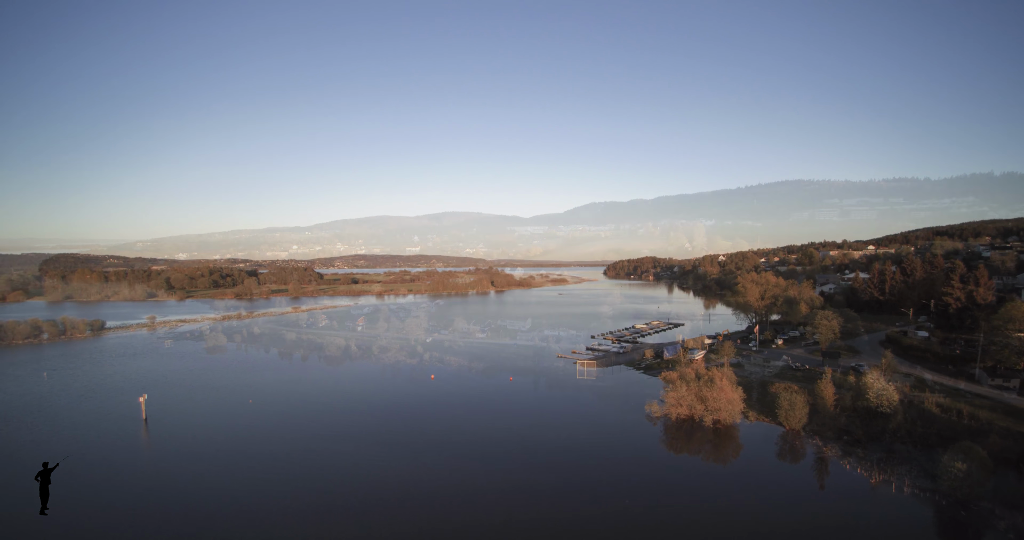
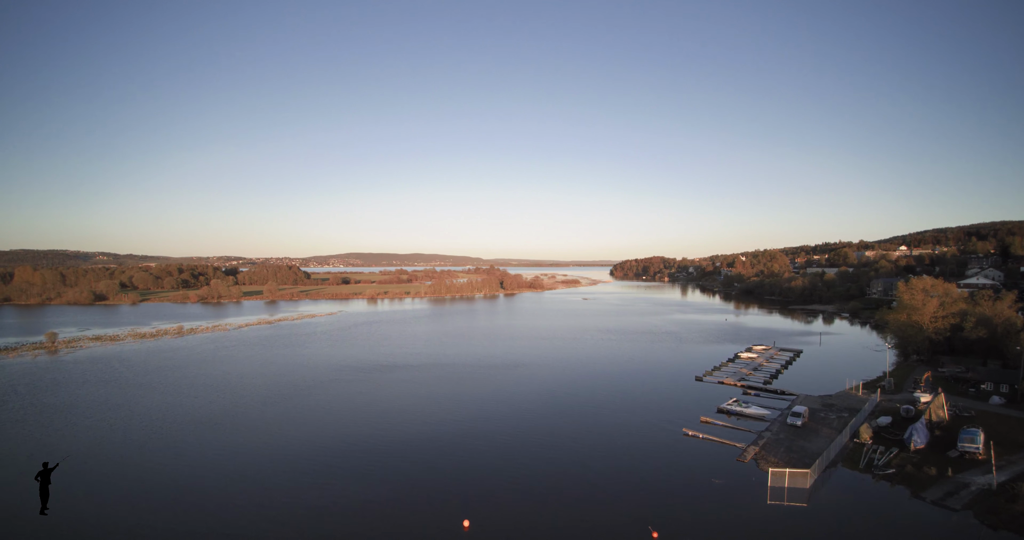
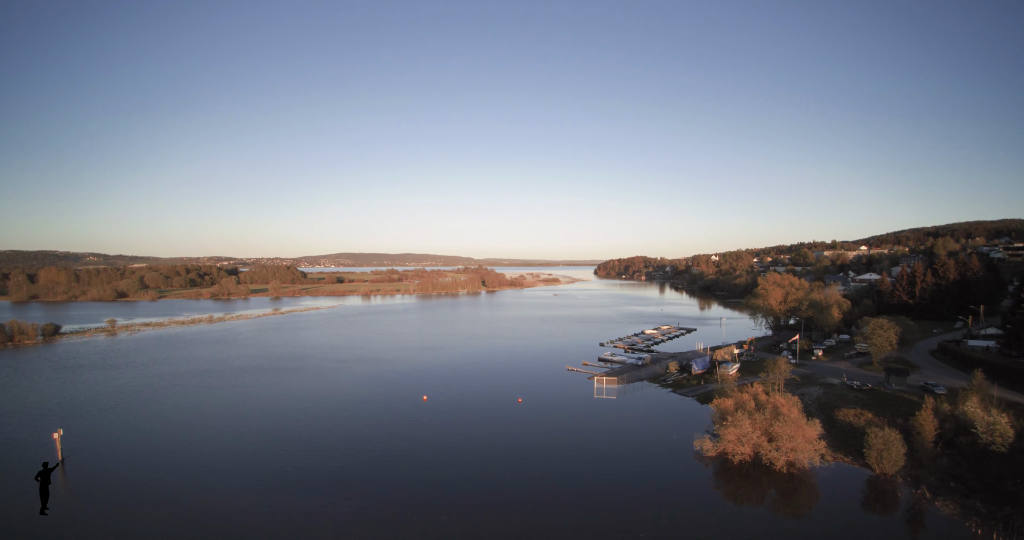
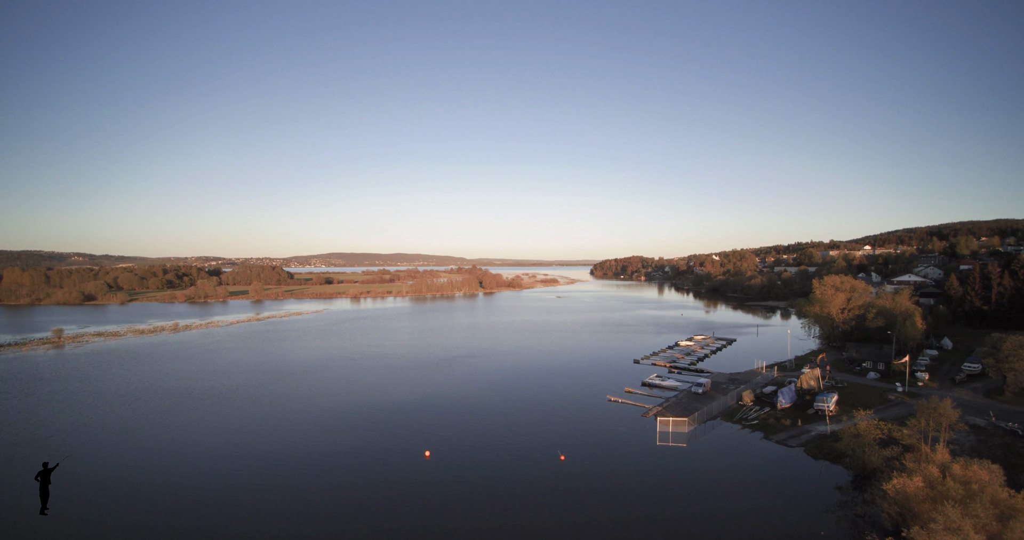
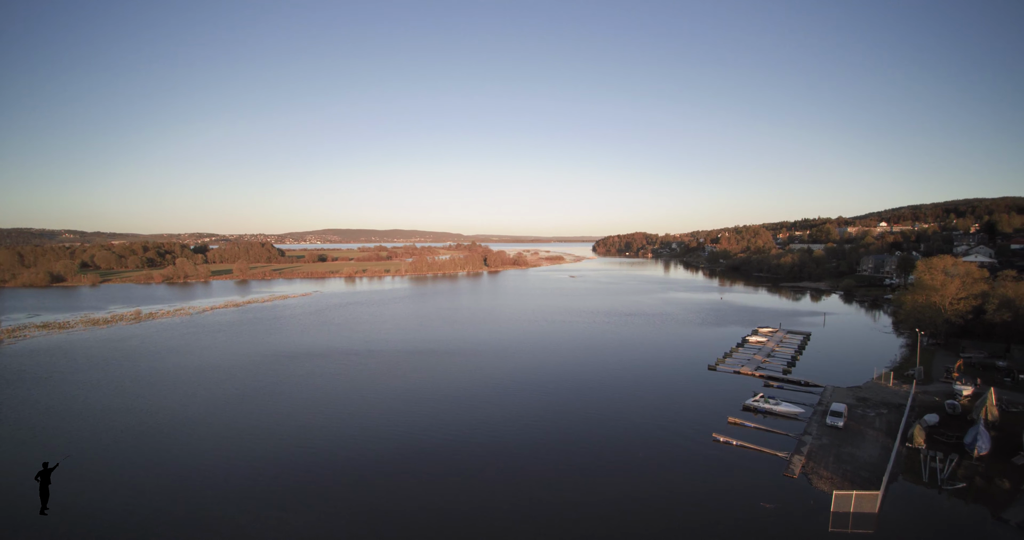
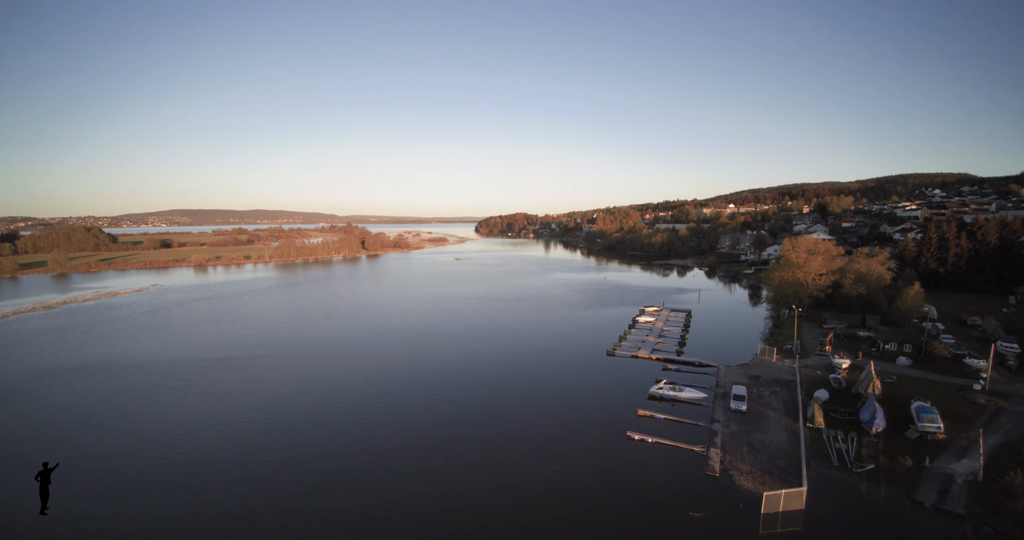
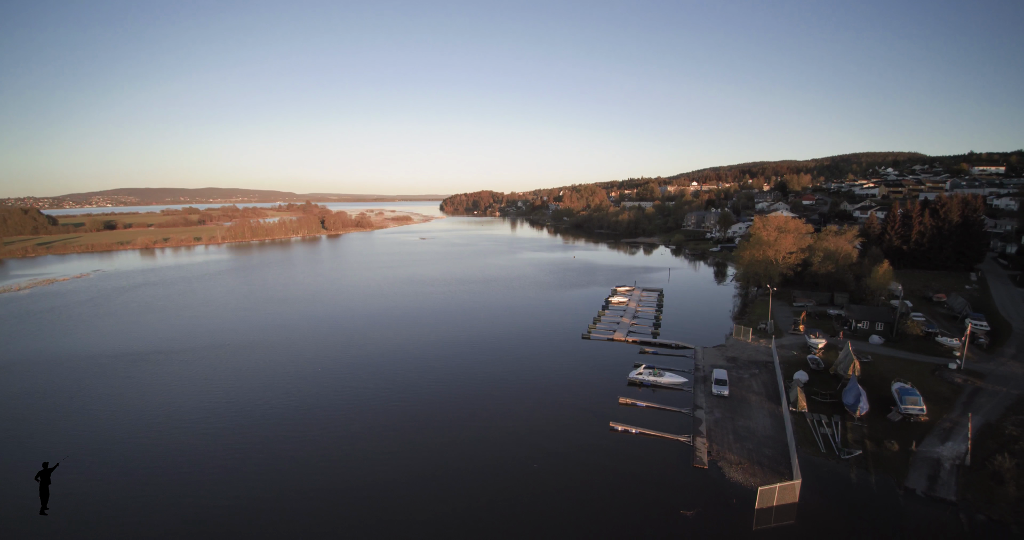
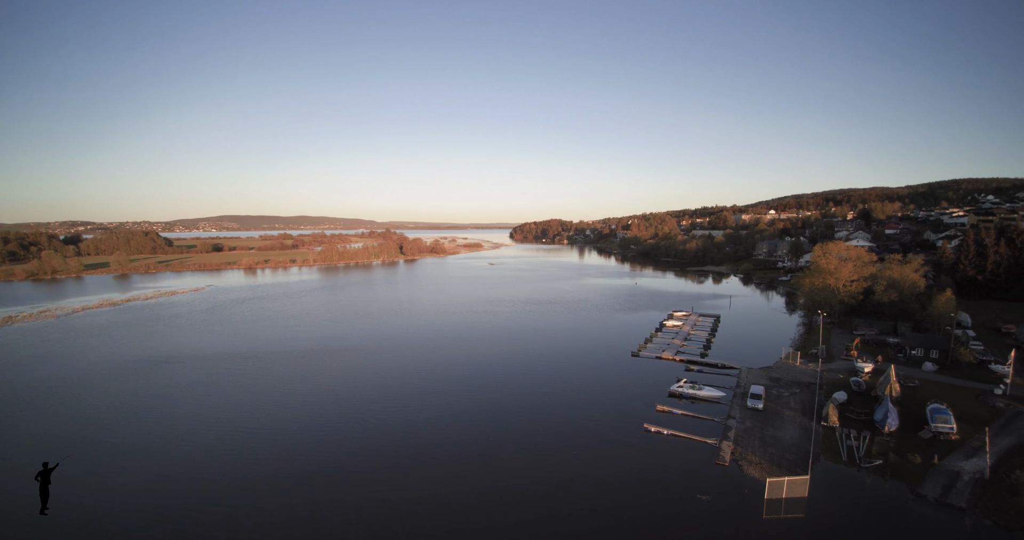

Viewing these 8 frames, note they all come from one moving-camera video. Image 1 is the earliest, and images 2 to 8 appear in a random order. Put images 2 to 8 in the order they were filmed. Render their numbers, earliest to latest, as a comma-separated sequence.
3, 4, 2, 5, 8, 6, 7
